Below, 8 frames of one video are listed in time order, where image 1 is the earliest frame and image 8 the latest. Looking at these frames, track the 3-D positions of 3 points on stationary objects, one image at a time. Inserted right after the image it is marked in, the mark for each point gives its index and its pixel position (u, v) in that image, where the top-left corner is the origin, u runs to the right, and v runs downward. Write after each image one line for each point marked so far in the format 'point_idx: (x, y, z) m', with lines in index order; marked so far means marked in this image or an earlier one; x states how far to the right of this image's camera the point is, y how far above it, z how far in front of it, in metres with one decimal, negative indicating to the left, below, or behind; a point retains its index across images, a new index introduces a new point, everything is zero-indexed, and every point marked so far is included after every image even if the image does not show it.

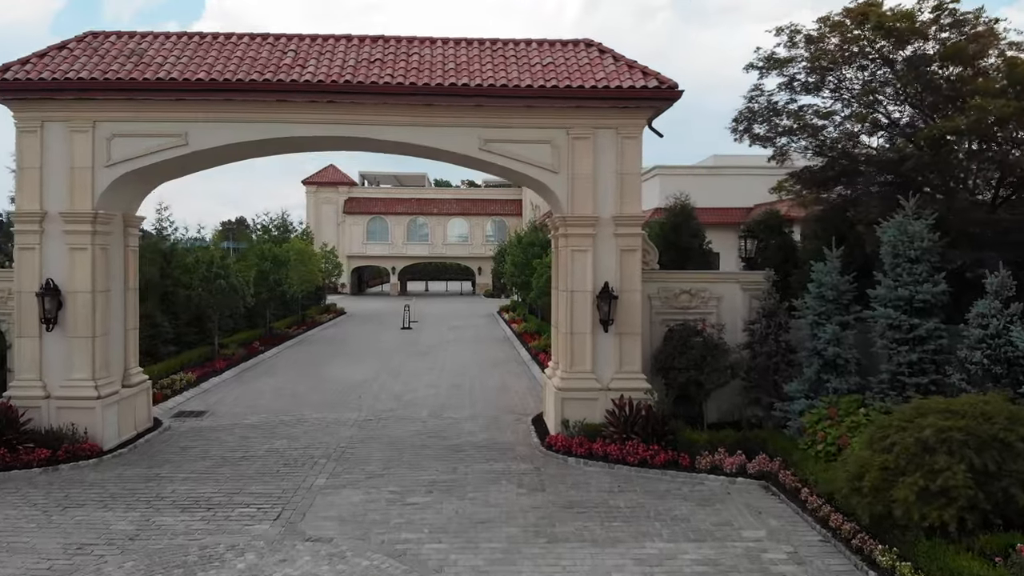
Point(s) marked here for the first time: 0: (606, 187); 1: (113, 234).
0: (+0.9, +1.0, +10.2) m
1: (-4.1, +0.6, +11.1) m
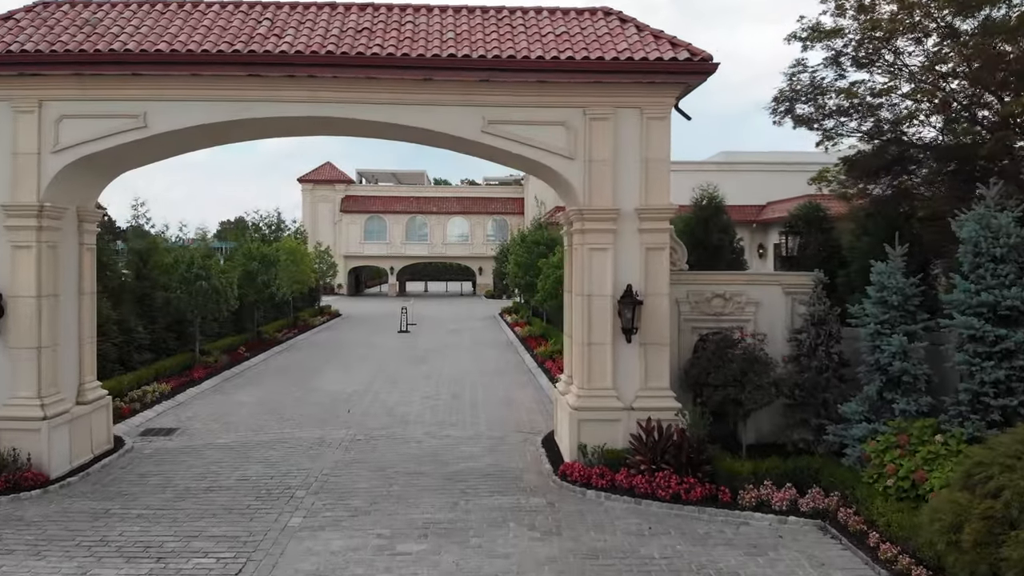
0: (+1.0, +0.9, +8.8) m
1: (-4.1, +0.5, +9.7) m
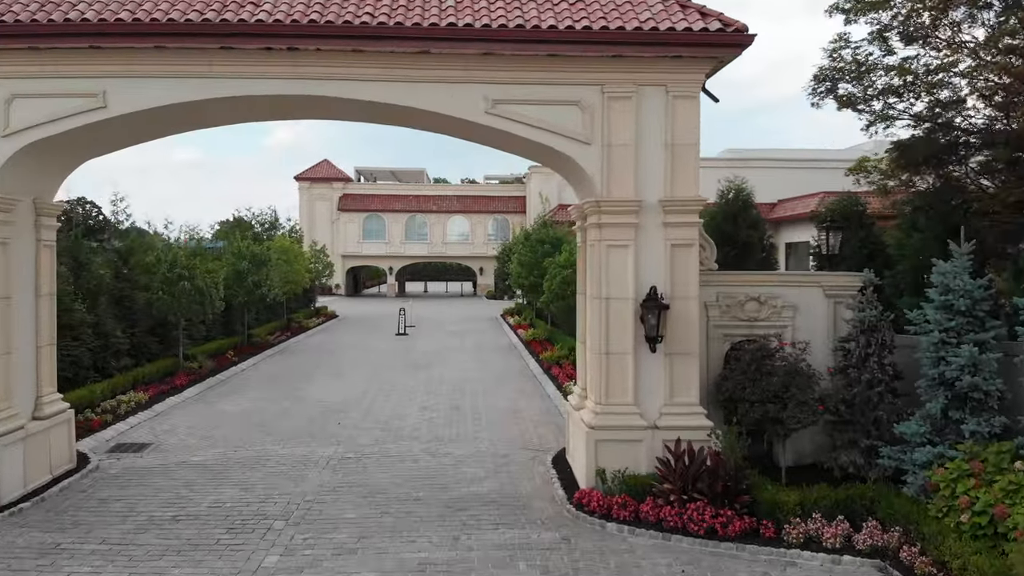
0: (+1.0, +0.9, +7.8) m
1: (-4.0, +0.5, +8.6) m
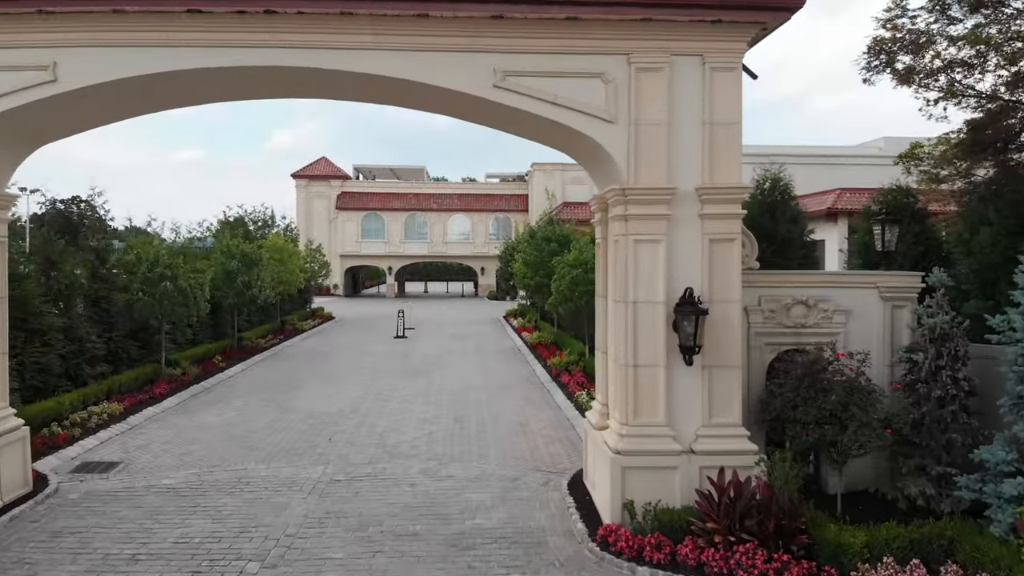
0: (+1.1, +0.9, +6.7) m
1: (-3.9, +0.5, +7.6) m
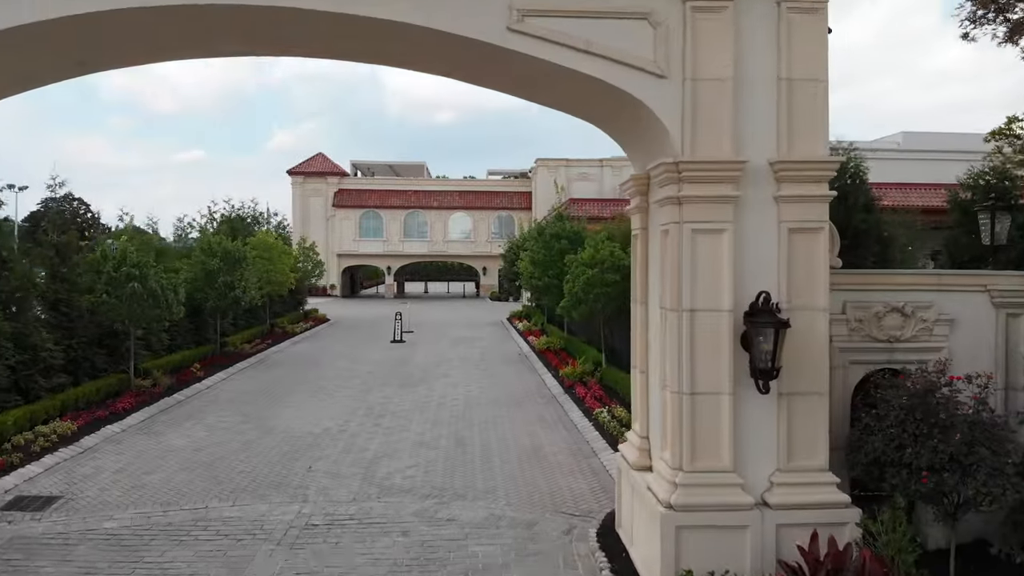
0: (+1.2, +0.9, +5.2) m
1: (-3.8, +0.5, +6.1) m
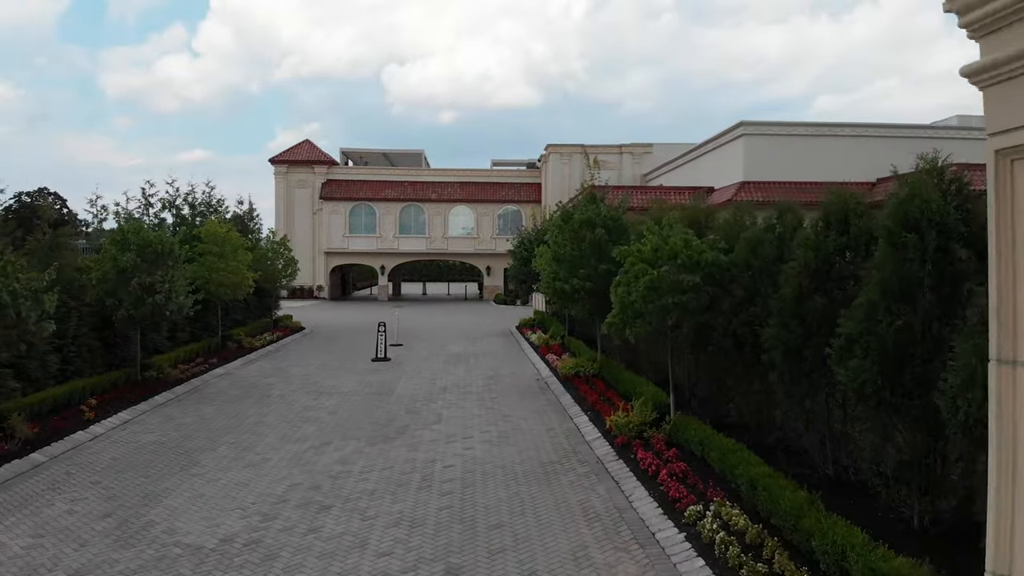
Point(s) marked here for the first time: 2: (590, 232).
0: (+1.4, +0.8, +0.9) m
1: (-3.7, +0.4, +1.8) m
2: (+0.9, +0.6, +12.0) m
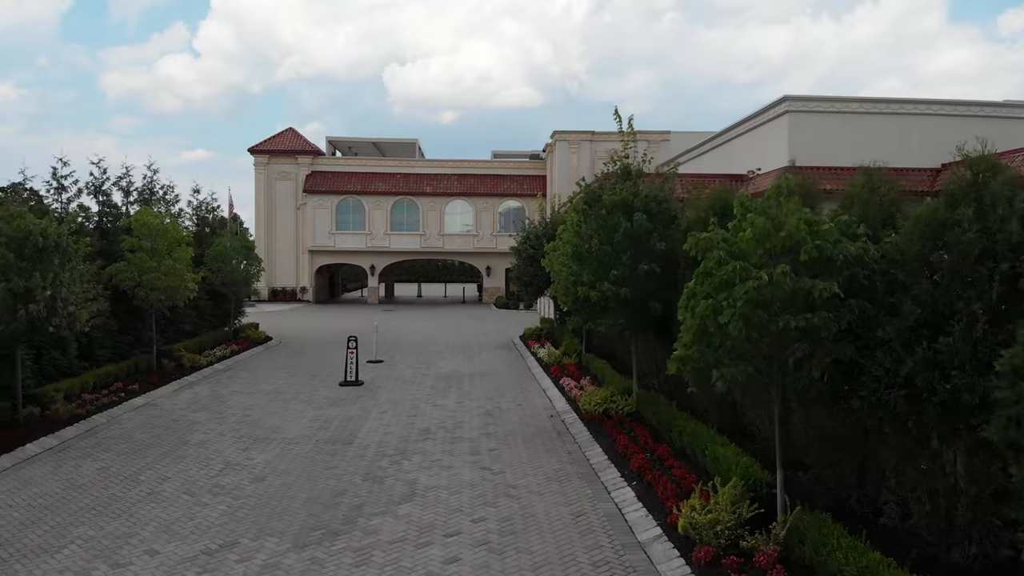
0: (+1.4, +0.8, -2.3) m
1: (-3.6, +0.4, -1.4) m
2: (+1.0, +0.6, +8.8) m
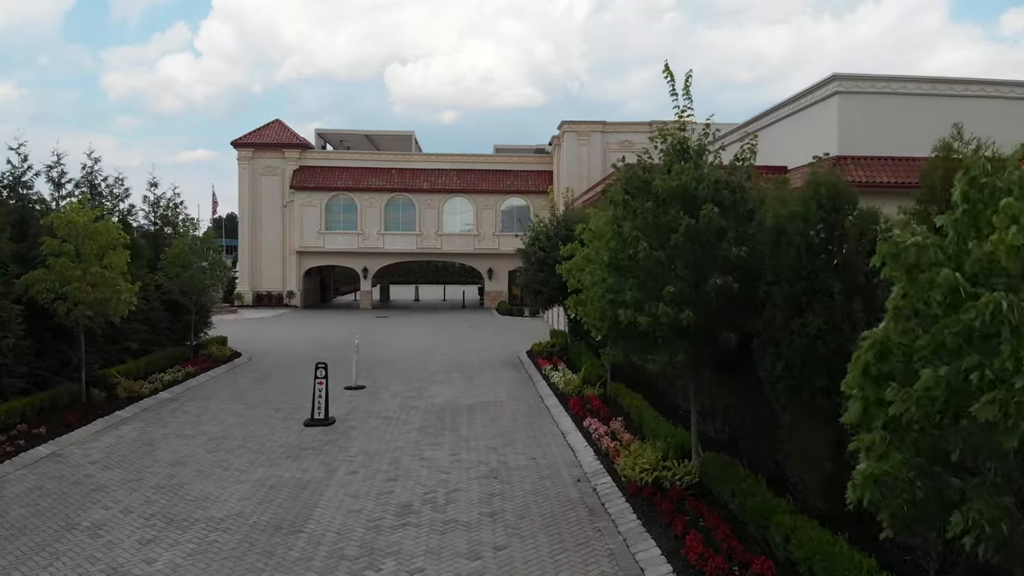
0: (+1.5, +0.6, -4.7) m
1: (-3.5, +0.2, -3.8) m
2: (+1.1, +0.4, +6.3) m
